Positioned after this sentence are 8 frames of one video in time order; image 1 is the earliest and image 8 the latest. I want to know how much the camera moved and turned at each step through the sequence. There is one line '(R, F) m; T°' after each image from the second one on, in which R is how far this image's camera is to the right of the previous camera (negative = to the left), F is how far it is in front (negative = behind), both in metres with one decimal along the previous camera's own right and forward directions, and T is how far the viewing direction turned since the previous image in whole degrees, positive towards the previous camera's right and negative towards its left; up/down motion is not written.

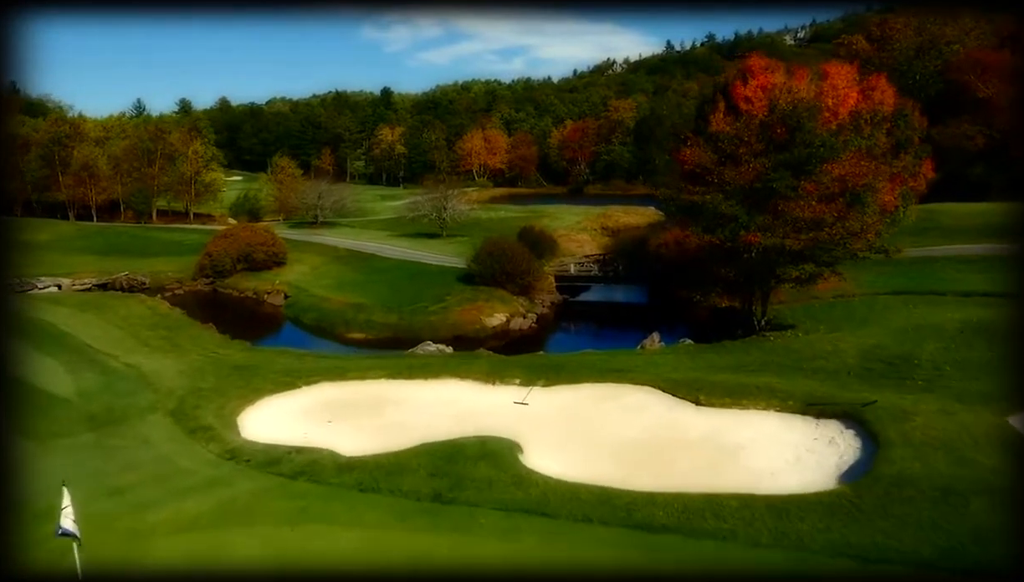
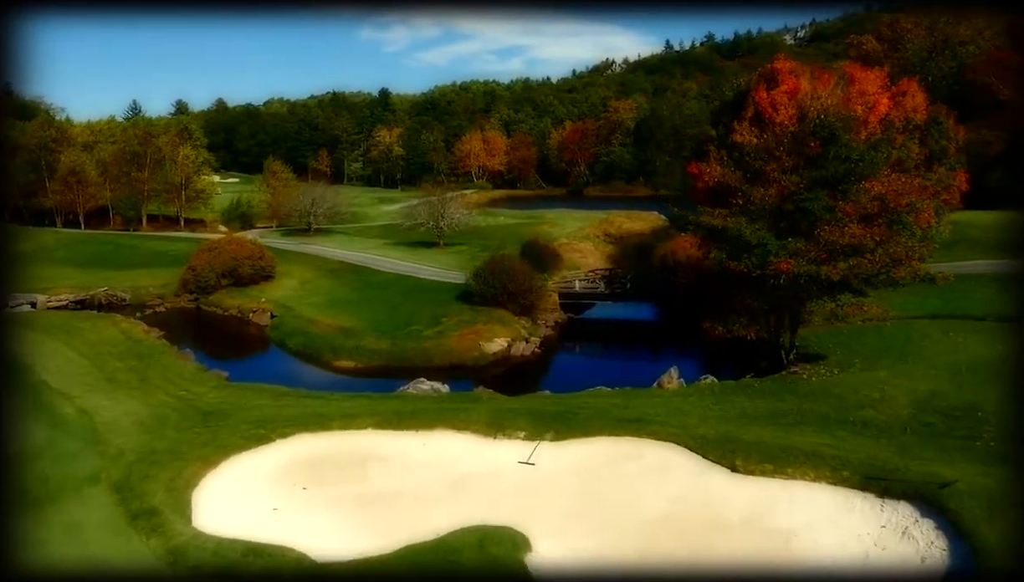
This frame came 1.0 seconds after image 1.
(-0.1, +2.3) m; 0°
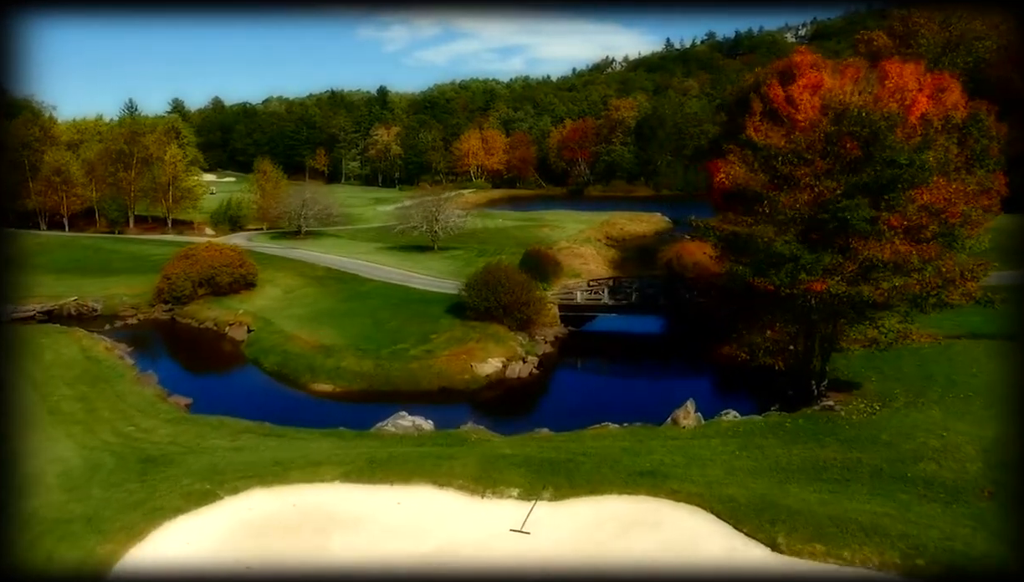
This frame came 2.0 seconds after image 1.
(+0.1, +2.6) m; 0°
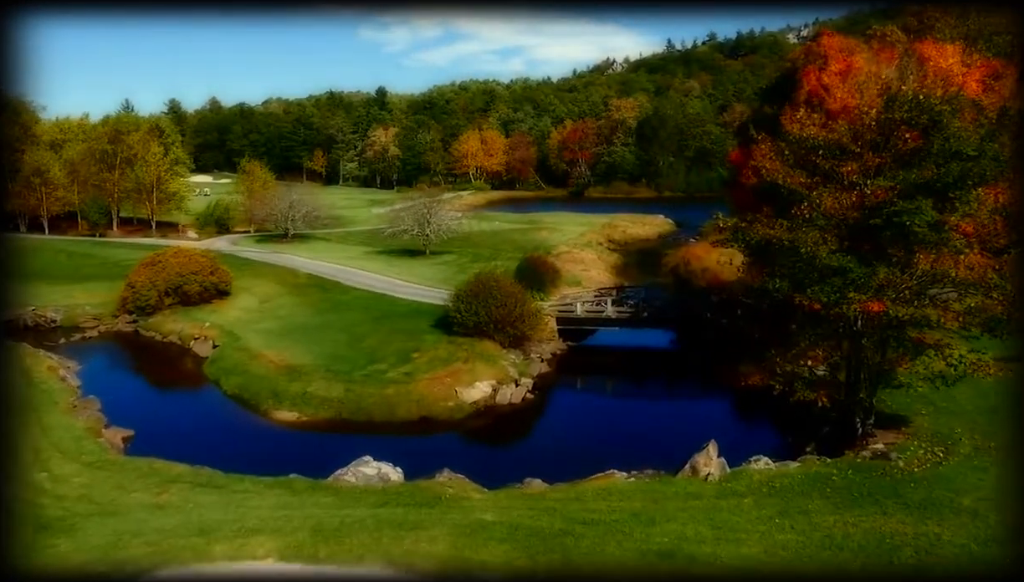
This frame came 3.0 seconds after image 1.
(+0.2, +3.1) m; 0°
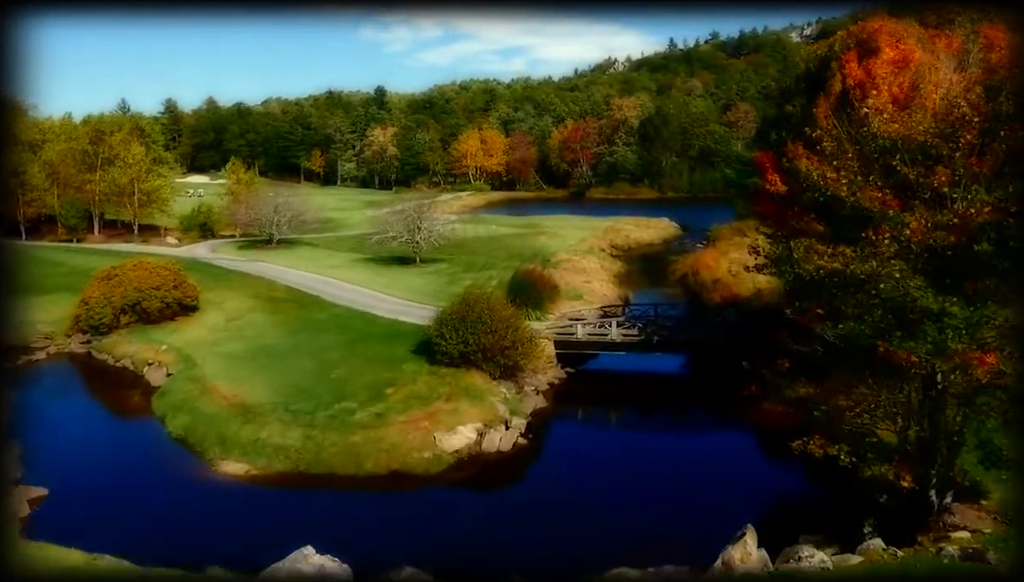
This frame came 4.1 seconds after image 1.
(+0.3, +3.4) m; 0°
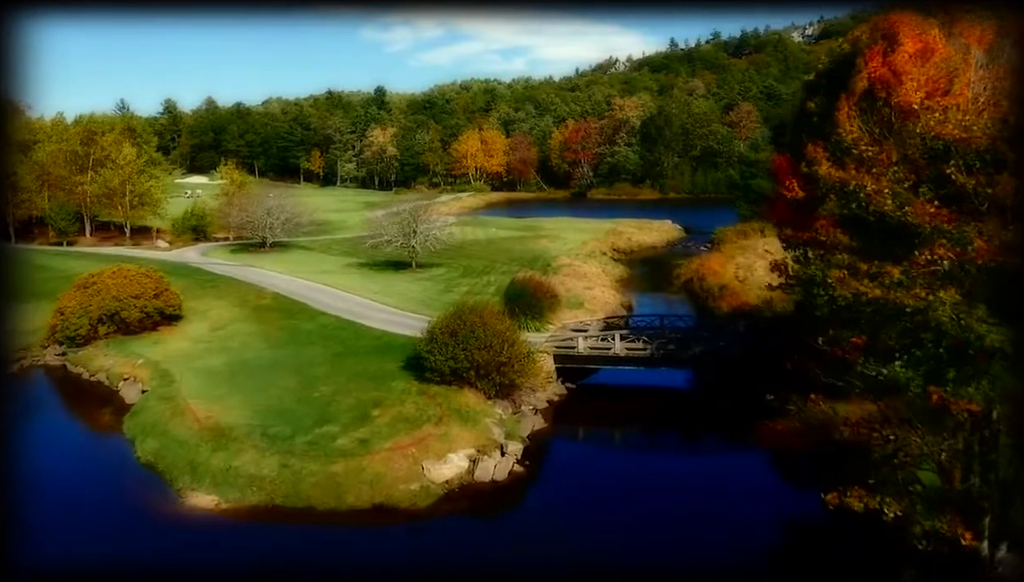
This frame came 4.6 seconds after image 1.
(+0.1, +1.6) m; 0°
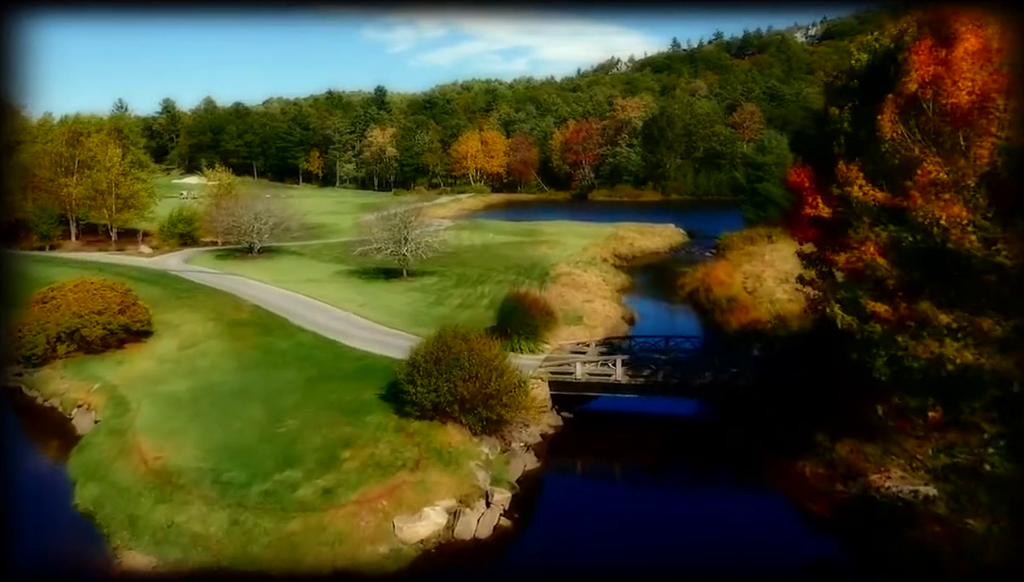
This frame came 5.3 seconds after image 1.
(+0.3, +2.3) m; 0°
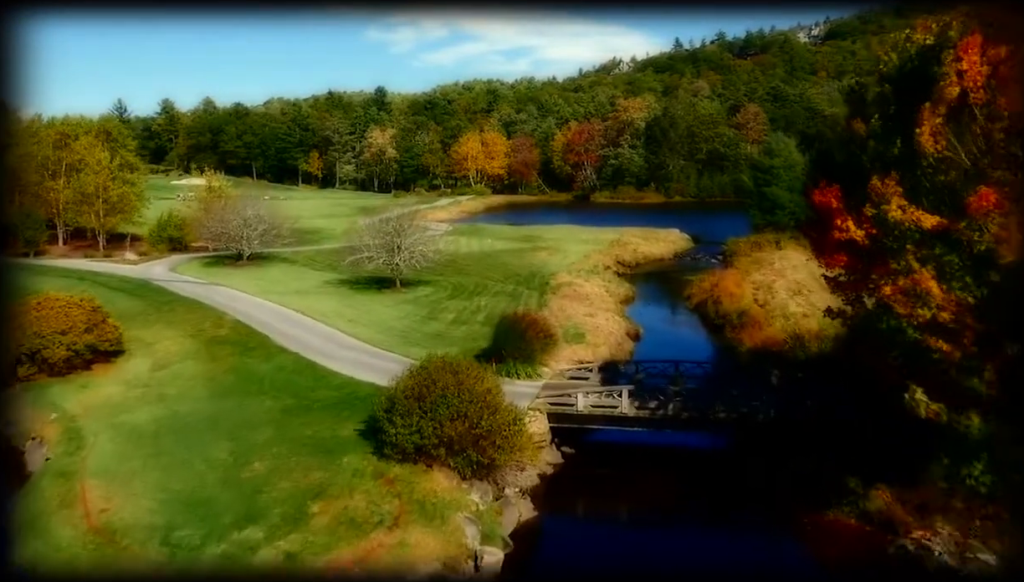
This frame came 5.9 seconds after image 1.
(+0.1, +2.1) m; 0°
